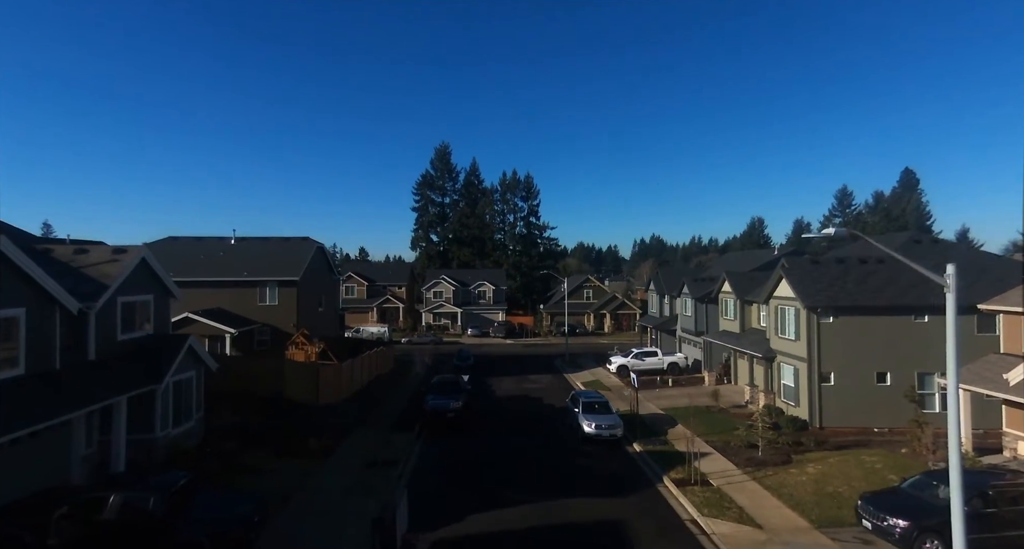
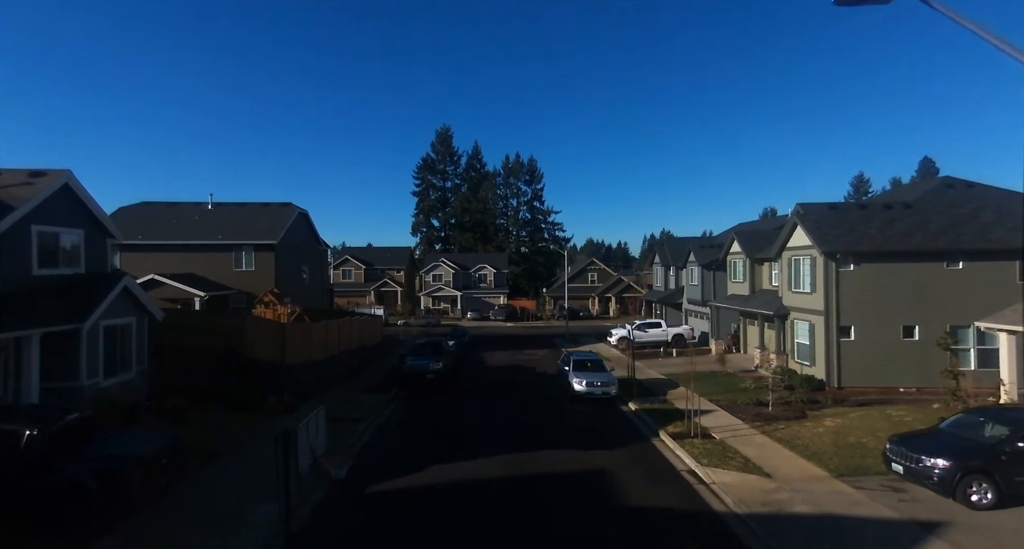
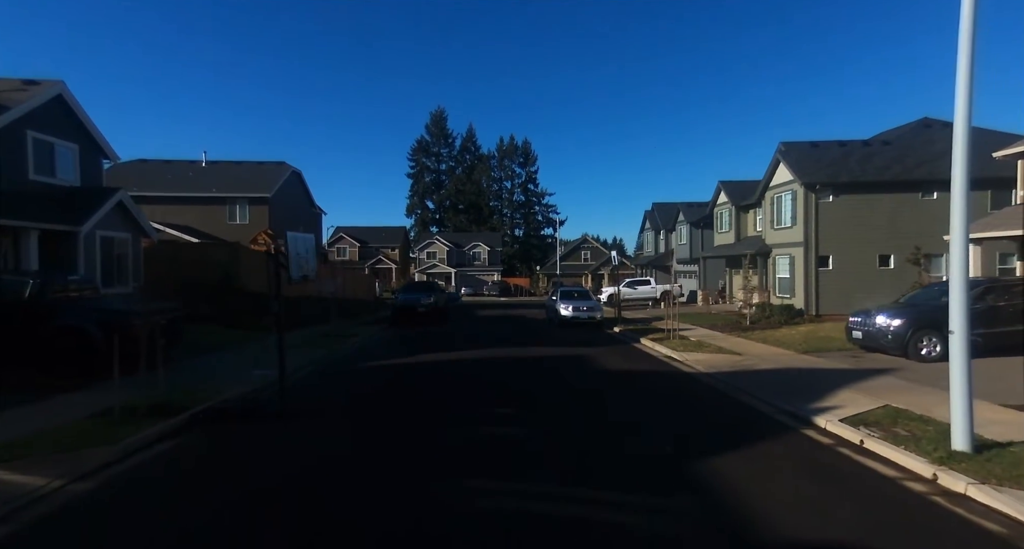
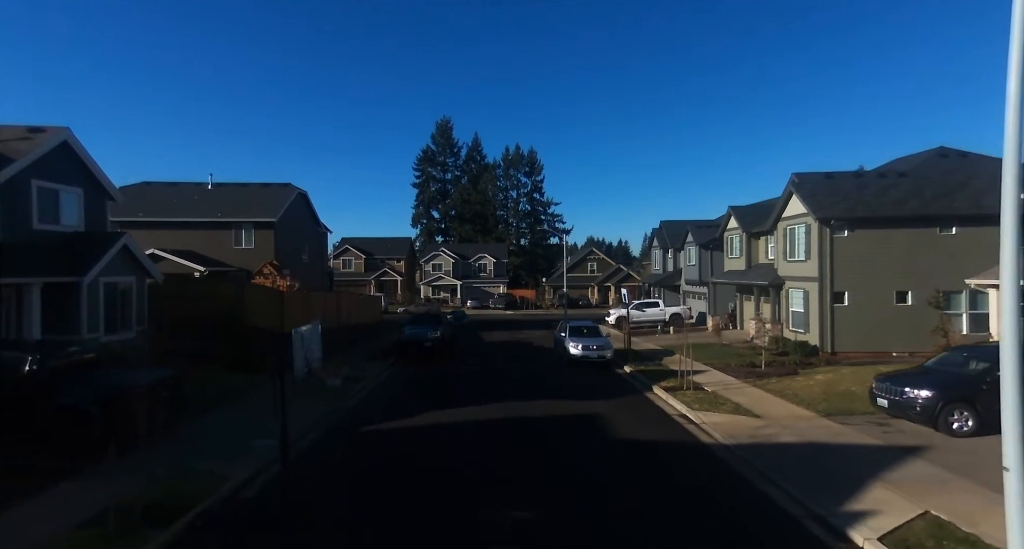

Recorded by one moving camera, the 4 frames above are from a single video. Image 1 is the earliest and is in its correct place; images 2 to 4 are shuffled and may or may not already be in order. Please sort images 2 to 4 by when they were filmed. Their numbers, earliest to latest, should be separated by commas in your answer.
2, 4, 3
